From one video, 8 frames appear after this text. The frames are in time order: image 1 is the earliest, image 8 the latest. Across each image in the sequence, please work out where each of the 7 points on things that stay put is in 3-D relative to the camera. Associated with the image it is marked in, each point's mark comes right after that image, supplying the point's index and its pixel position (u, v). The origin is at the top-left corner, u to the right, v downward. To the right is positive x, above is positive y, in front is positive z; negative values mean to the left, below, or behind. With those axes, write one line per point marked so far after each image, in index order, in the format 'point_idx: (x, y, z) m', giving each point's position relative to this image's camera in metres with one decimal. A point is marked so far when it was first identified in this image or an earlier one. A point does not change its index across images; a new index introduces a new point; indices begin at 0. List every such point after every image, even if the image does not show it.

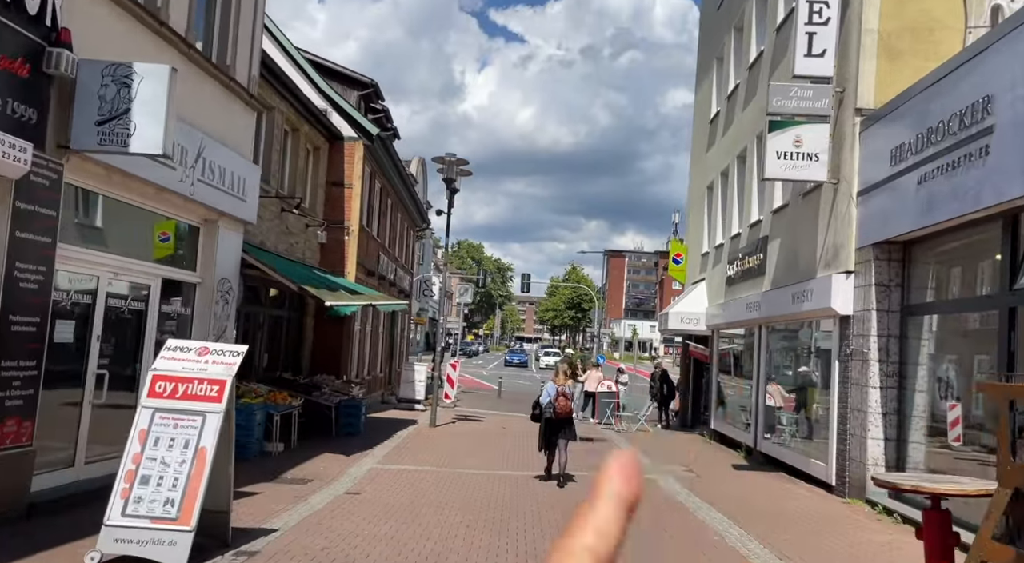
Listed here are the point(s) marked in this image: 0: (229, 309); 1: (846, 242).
0: (-3.8, -0.4, +10.7) m
1: (+4.2, +0.5, +10.0) m
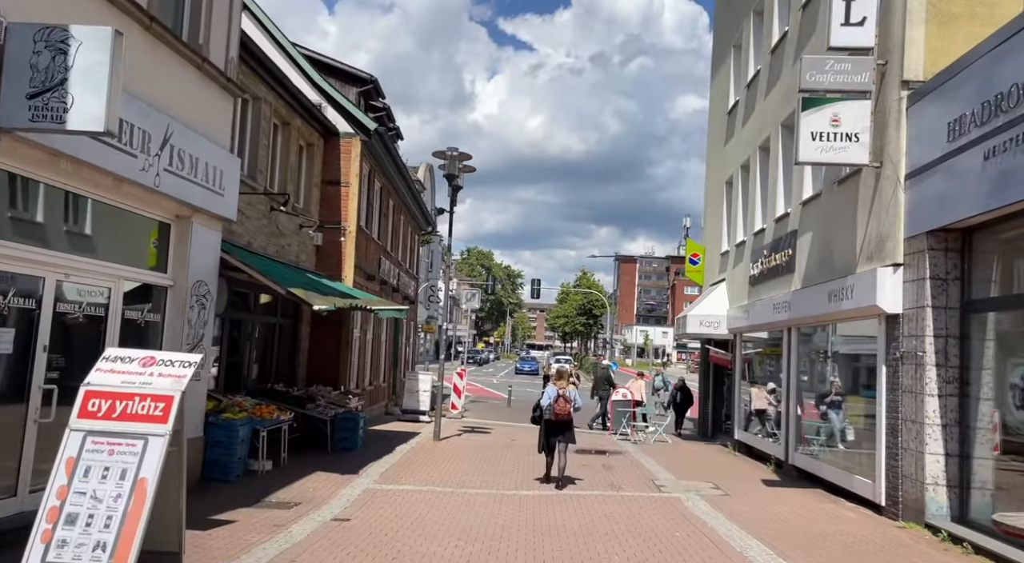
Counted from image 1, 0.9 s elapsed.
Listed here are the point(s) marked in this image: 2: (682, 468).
0: (-3.7, -0.4, +9.7) m
1: (+4.3, +0.6, +8.9) m
2: (+2.8, -3.1, +13.1) m
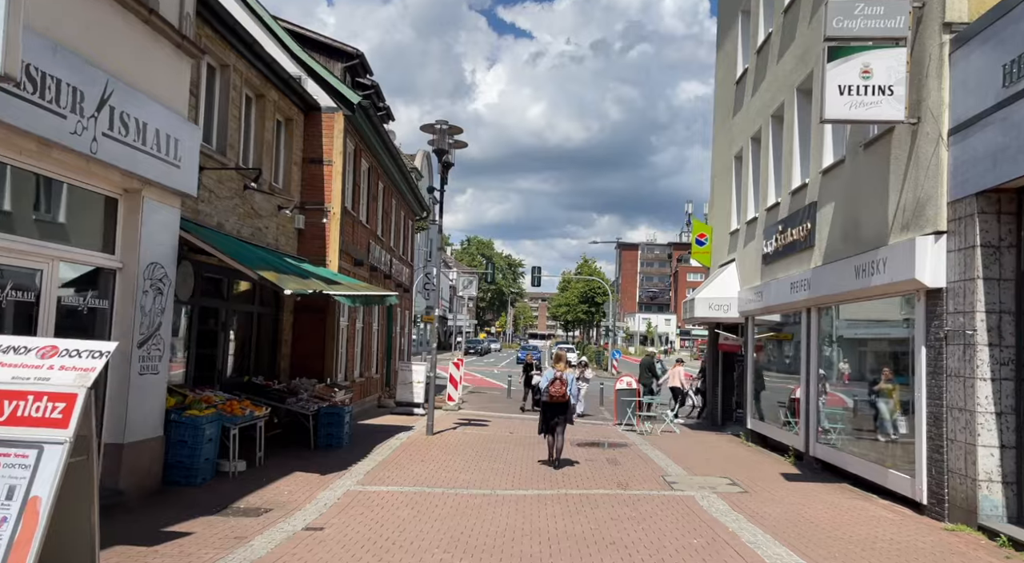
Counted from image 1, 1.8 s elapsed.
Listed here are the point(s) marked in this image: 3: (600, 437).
0: (-3.8, -0.2, +8.7) m
1: (+4.2, +0.9, +7.8) m
2: (+2.8, -2.8, +12.1) m
3: (+1.7, -3.1, +15.6) m
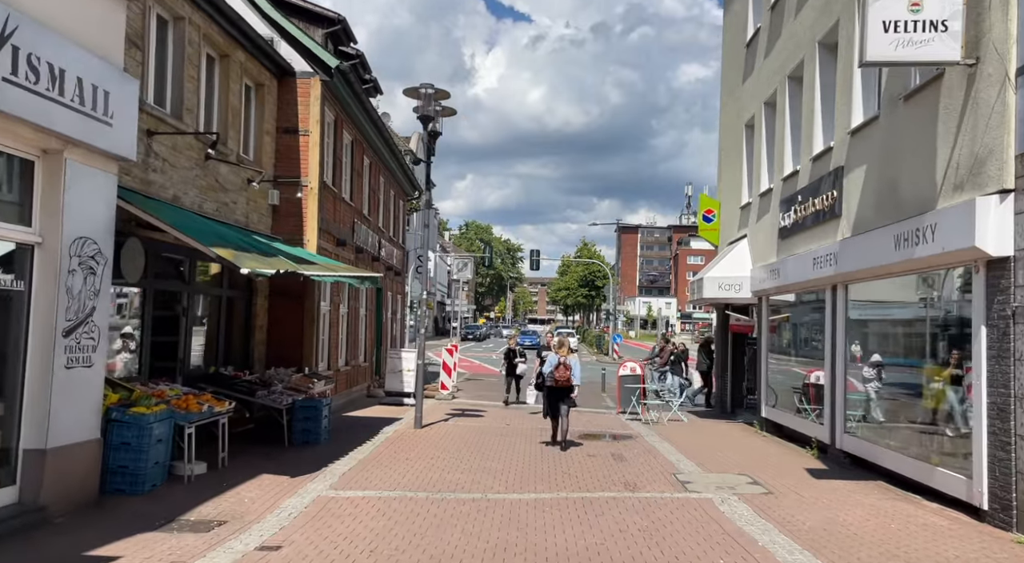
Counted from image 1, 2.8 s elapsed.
0: (-3.9, 0.0, +7.5) m
1: (+4.1, +1.1, +6.6) m
2: (+2.7, -2.4, +11.0) m
3: (+1.7, -2.7, +14.5) m
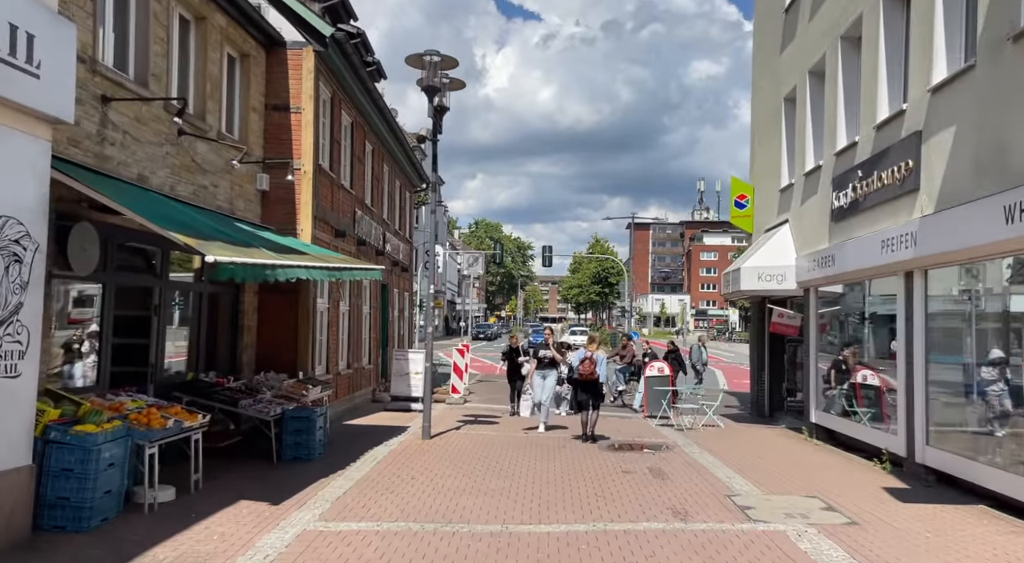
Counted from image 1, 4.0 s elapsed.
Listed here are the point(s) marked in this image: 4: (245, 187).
0: (-3.7, +0.1, +6.1) m
1: (+4.3, +1.3, +5.1) m
2: (+3.0, -2.3, +9.5) m
3: (+2.0, -2.5, +13.0) m
4: (-3.9, +1.4, +11.5) m
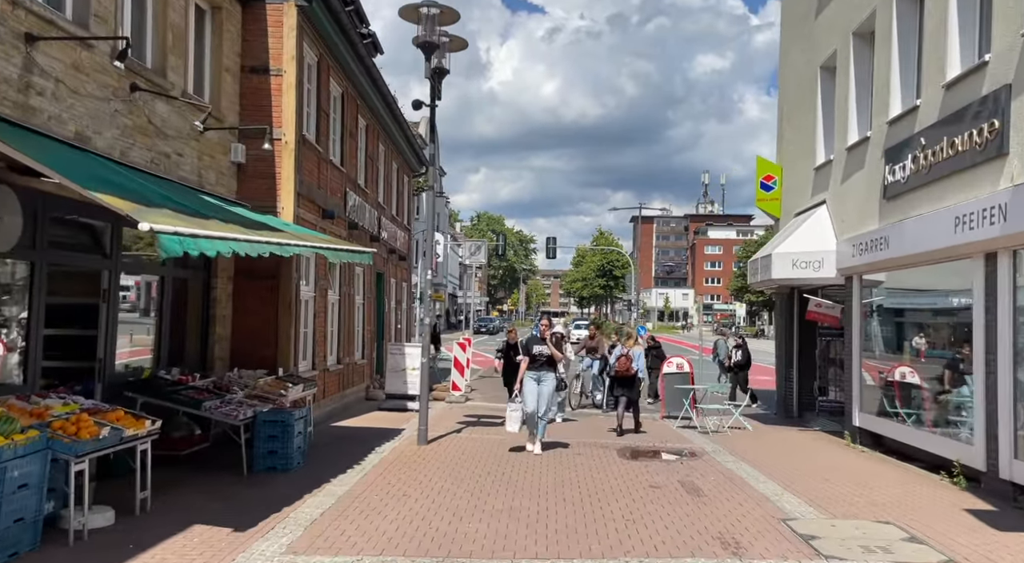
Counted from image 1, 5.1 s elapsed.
0: (-3.6, +0.2, +4.7) m
1: (+4.4, +1.4, +3.7) m
2: (+3.1, -2.1, +8.1) m
3: (+2.1, -2.3, +11.6) m
4: (-3.8, +1.6, +10.1) m
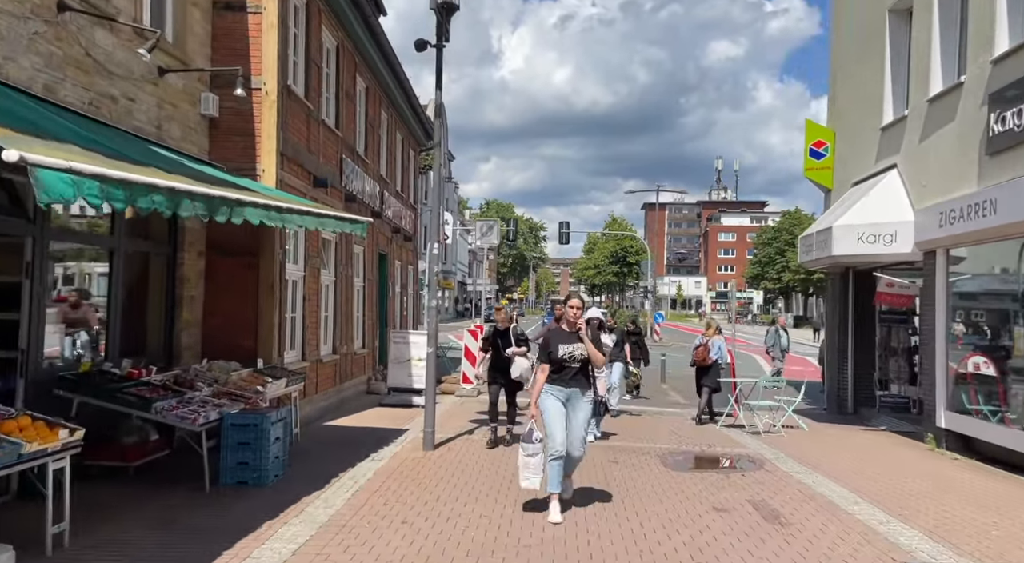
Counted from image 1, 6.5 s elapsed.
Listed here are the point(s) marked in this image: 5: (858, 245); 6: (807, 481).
0: (-3.4, +0.4, +3.0) m
1: (+4.5, +1.6, +1.9) m
2: (+3.3, -1.9, +6.4) m
3: (+2.3, -2.0, +9.9) m
4: (-3.5, +1.9, +8.5) m
5: (+4.7, +0.5, +10.8) m
6: (+2.8, -1.9, +7.6) m
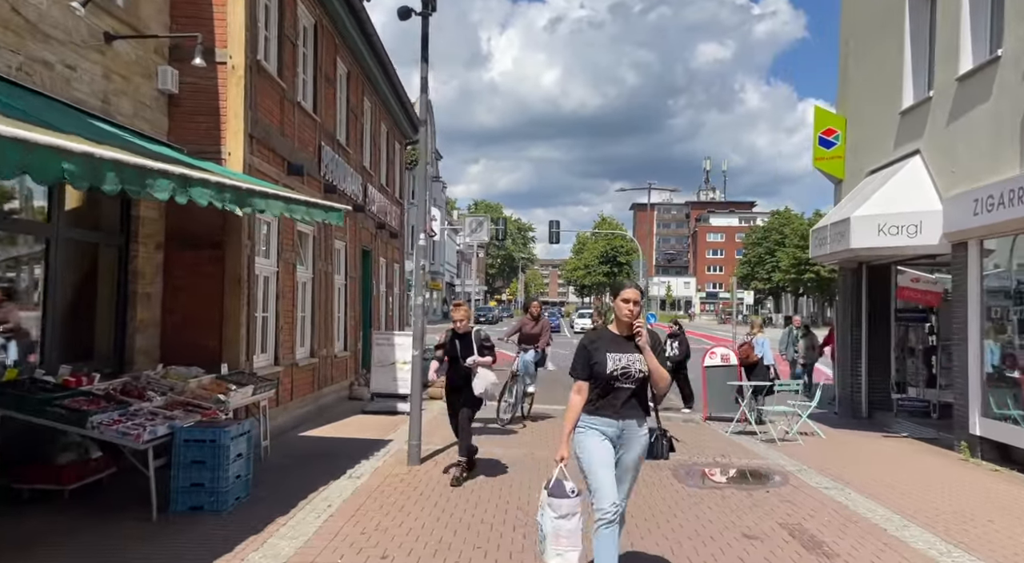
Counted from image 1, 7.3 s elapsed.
0: (-3.4, +0.5, +2.1) m
1: (+4.6, +1.7, +1.1) m
2: (+3.3, -1.8, +5.5) m
3: (+2.3, -2.0, +9.1) m
4: (-3.6, +1.9, +7.5) m
5: (+4.7, +0.6, +9.9) m
6: (+2.8, -1.8, +6.7) m
